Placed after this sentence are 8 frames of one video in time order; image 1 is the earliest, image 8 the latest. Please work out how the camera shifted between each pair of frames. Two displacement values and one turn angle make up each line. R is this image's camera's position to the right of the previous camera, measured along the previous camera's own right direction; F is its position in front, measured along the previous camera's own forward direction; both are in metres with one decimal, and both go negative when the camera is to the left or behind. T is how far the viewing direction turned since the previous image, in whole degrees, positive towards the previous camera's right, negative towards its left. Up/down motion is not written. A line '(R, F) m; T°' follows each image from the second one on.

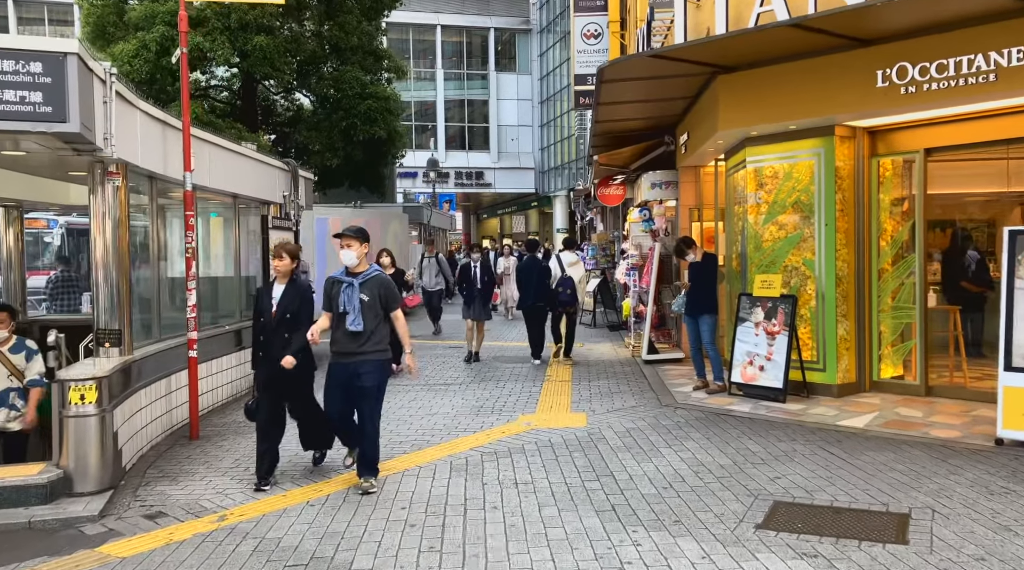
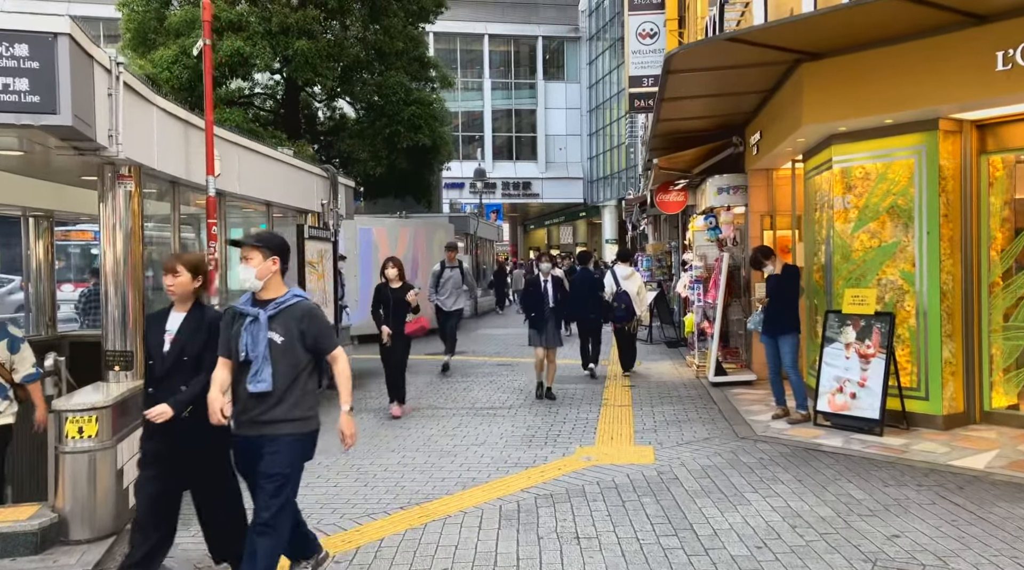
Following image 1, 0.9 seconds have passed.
(-0.1, +0.8) m; -3°
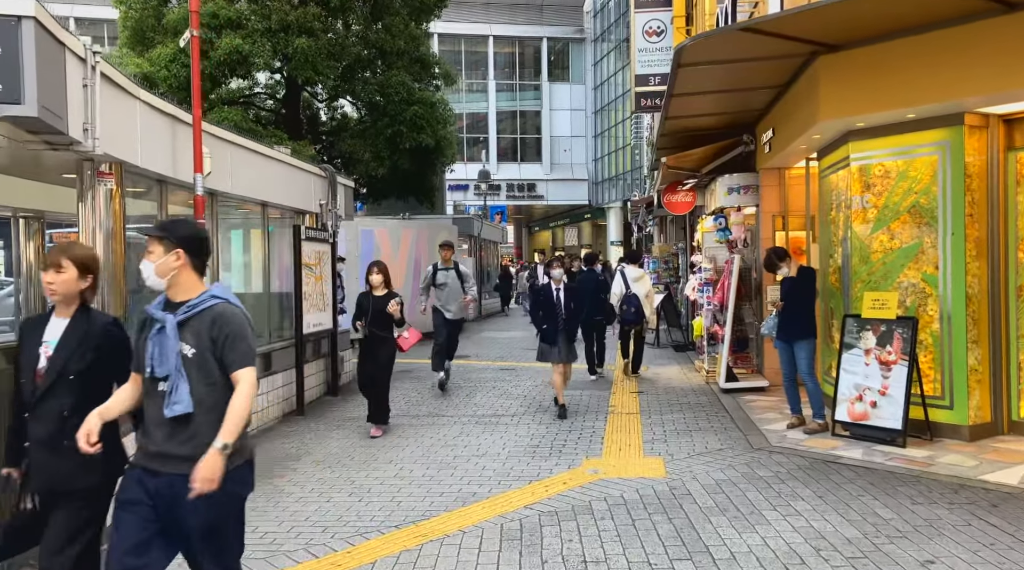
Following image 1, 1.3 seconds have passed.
(0.0, +0.3) m; 0°
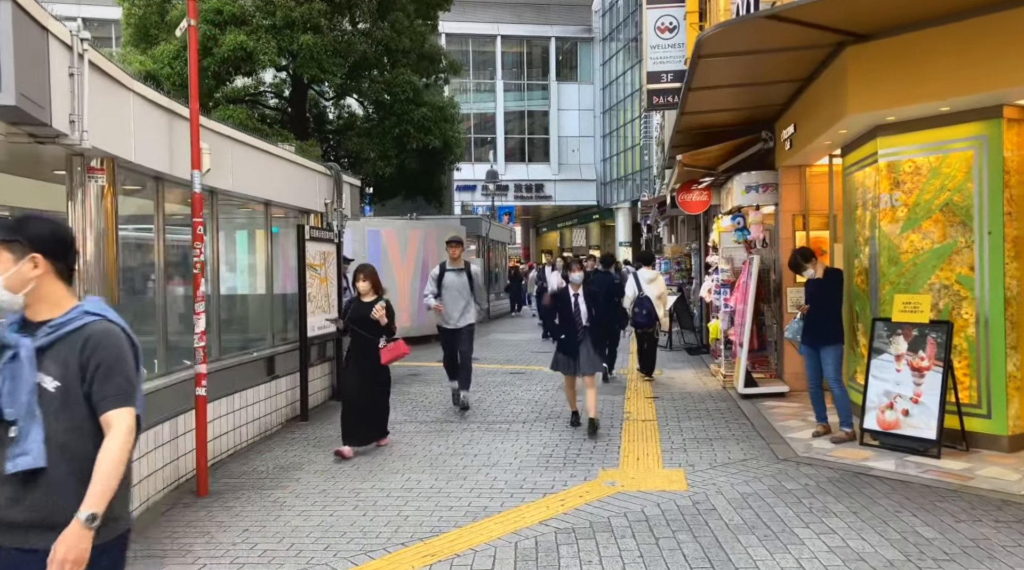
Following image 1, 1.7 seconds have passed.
(0.0, +0.3) m; -1°
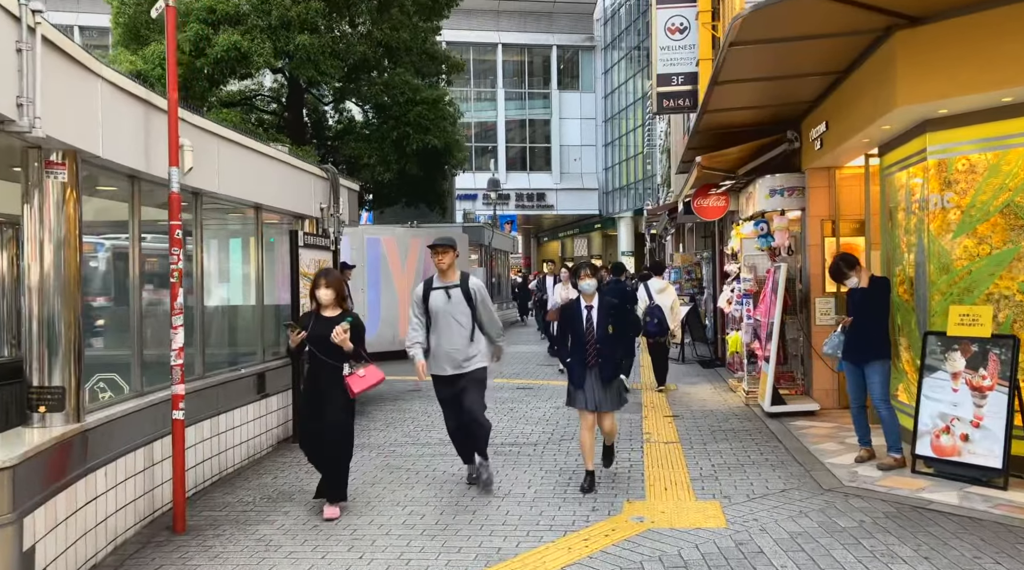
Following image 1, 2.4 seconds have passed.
(-0.1, +0.6) m; 0°
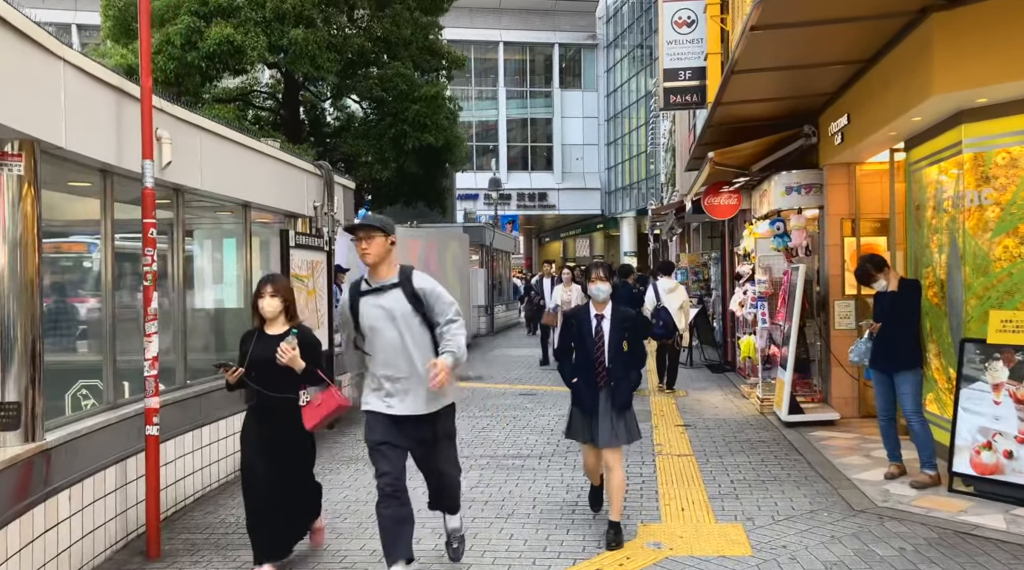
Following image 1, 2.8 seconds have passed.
(0.0, +0.4) m; 0°
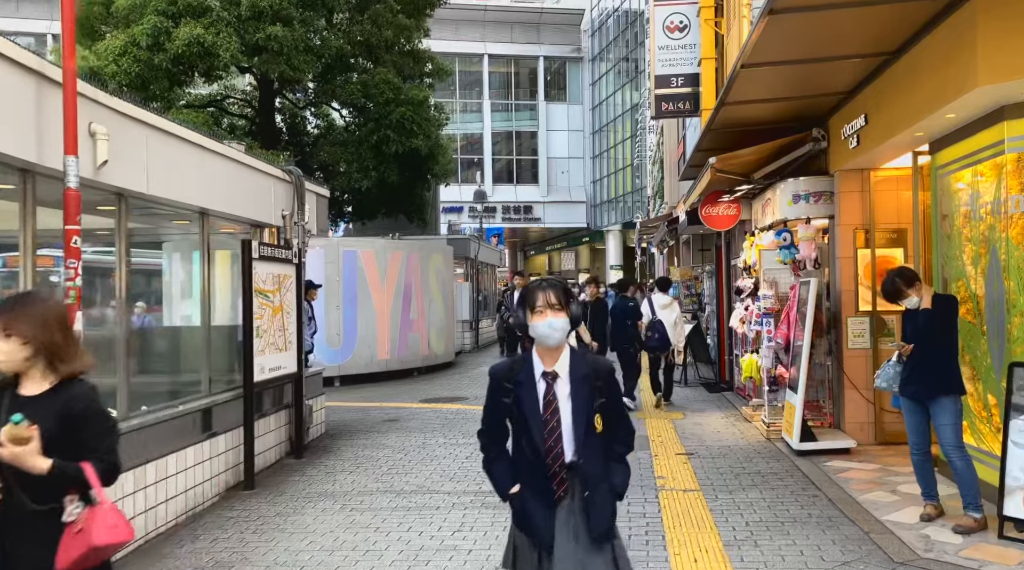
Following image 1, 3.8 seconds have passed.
(0.0, +0.7) m; +1°
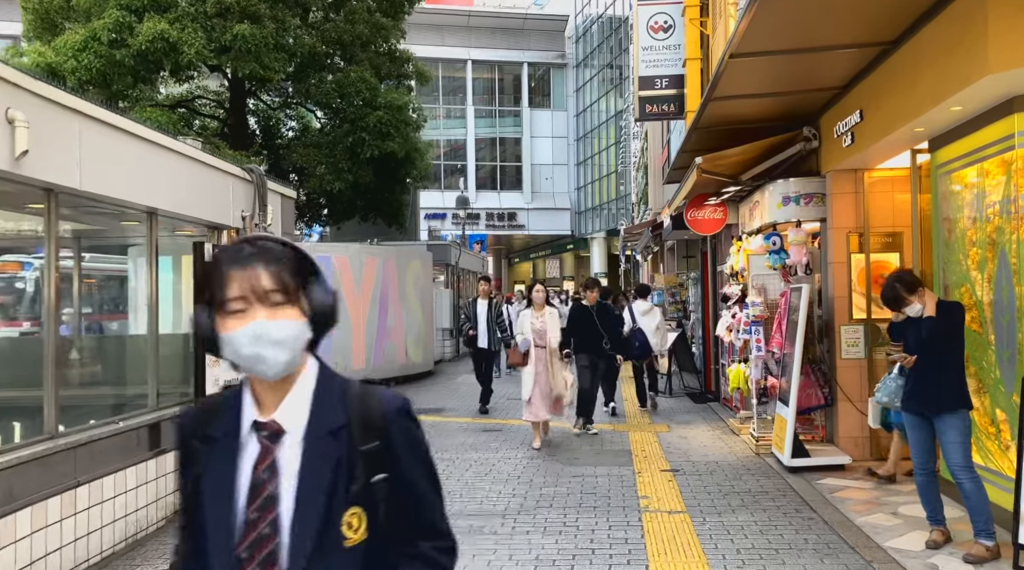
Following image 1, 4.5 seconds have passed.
(+0.1, +0.5) m; +1°
